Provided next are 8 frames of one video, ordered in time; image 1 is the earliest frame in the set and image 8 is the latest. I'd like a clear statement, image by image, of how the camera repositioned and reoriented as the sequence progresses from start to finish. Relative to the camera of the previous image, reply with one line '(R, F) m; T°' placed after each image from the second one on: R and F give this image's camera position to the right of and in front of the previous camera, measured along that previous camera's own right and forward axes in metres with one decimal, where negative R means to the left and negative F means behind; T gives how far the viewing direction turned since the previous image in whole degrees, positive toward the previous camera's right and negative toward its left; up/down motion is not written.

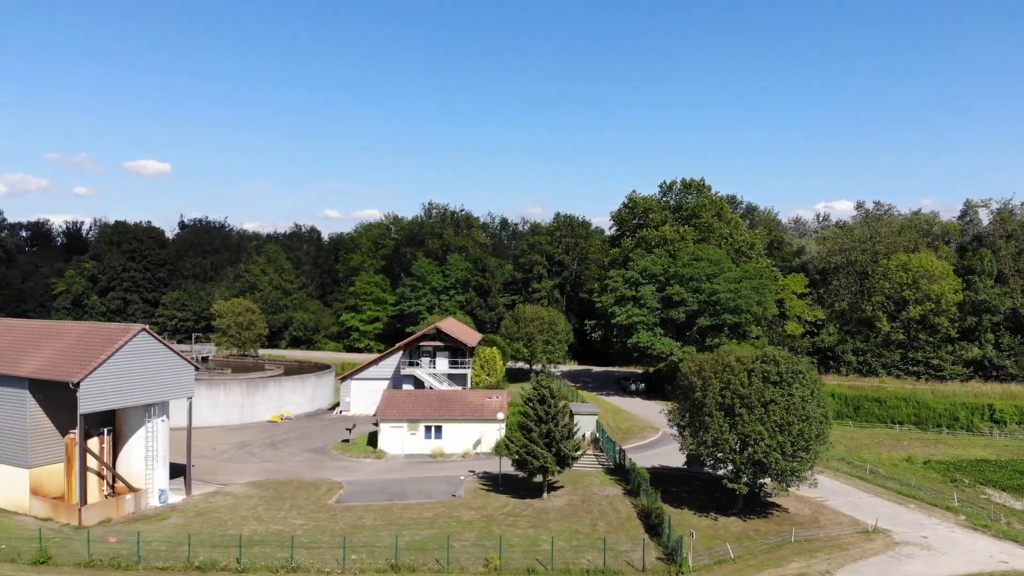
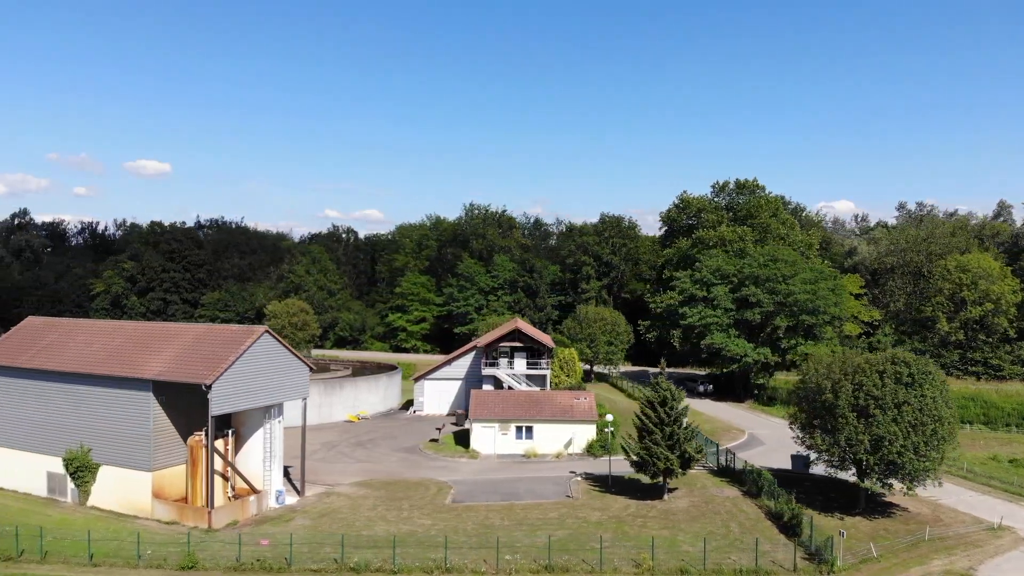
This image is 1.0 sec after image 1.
(-4.0, 0.0) m; +1°
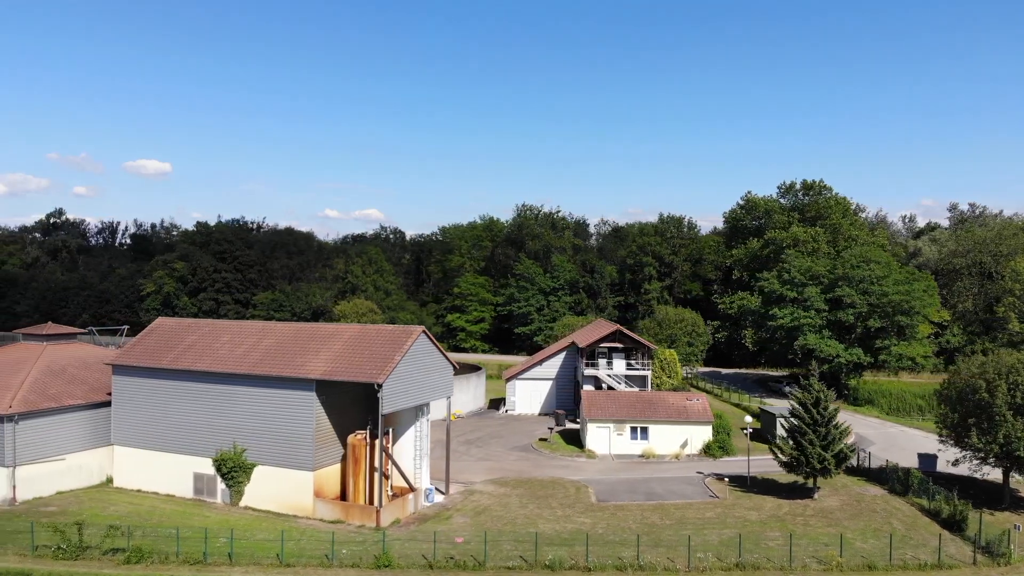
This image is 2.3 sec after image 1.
(-5.1, -0.2) m; +1°
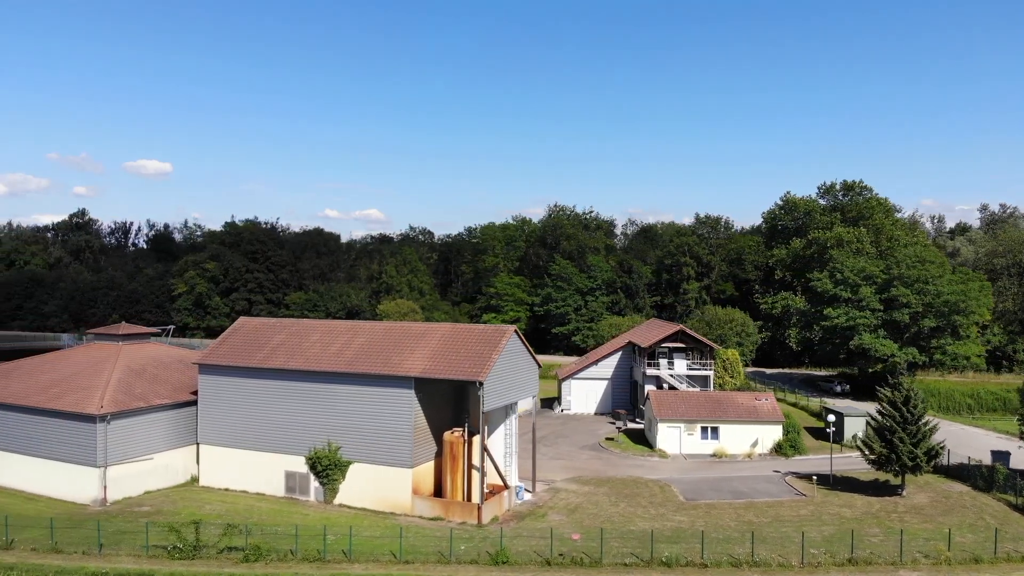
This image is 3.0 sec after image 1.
(-3.2, -0.2) m; 0°
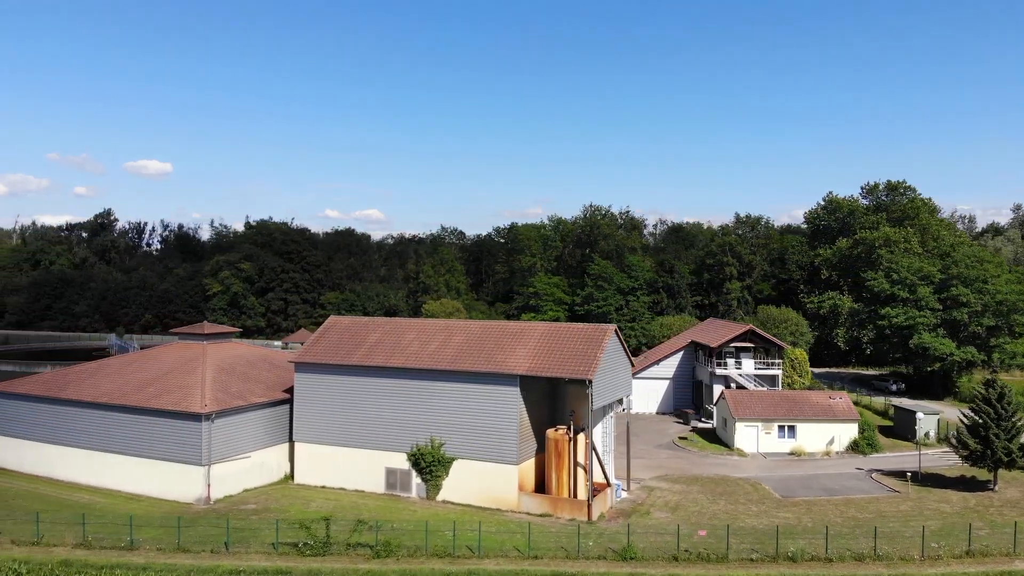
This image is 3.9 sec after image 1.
(-3.5, -0.2) m; +1°
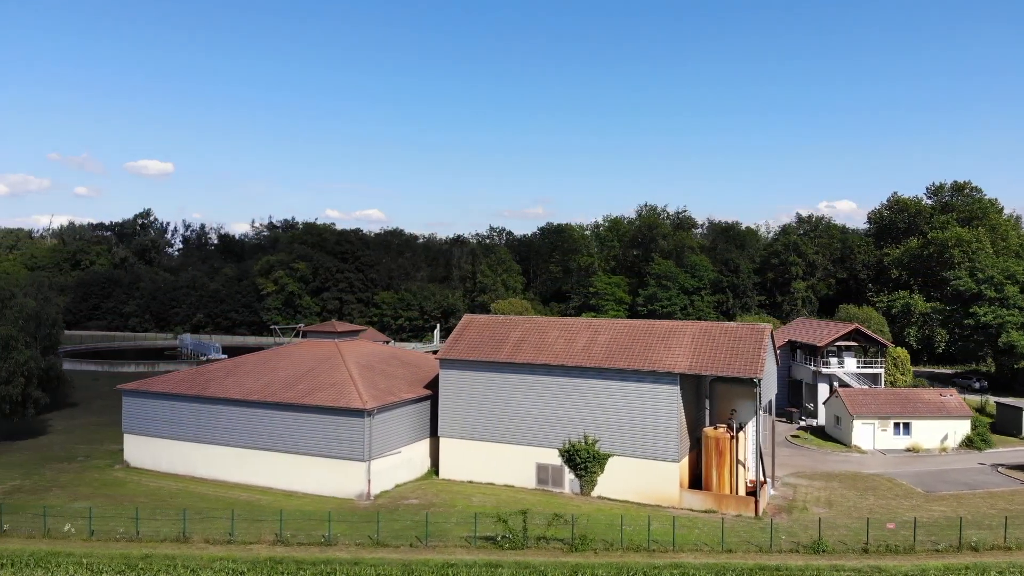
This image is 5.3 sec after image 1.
(-5.4, -0.3) m; +1°
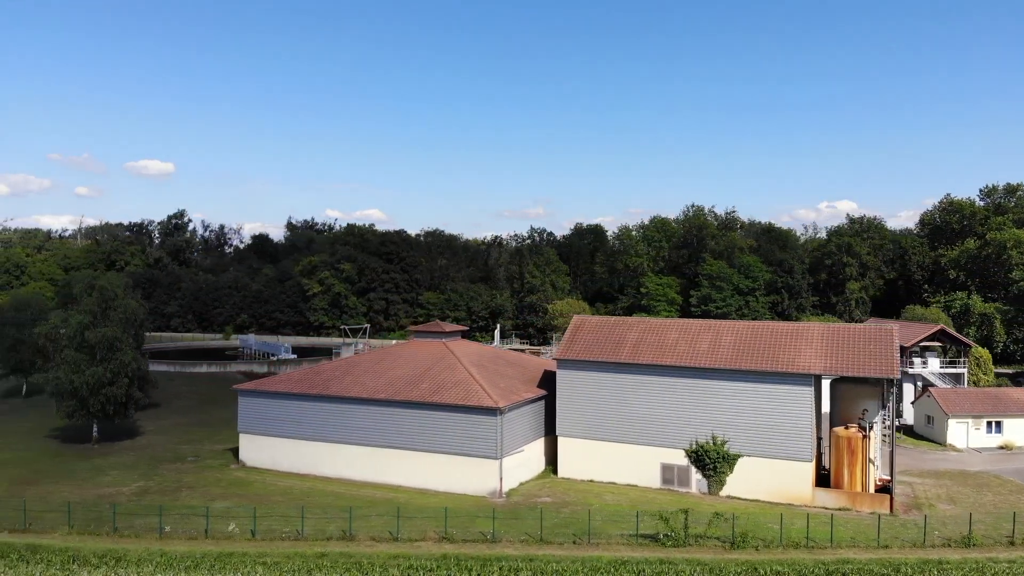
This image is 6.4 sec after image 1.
(-4.6, -0.4) m; +1°
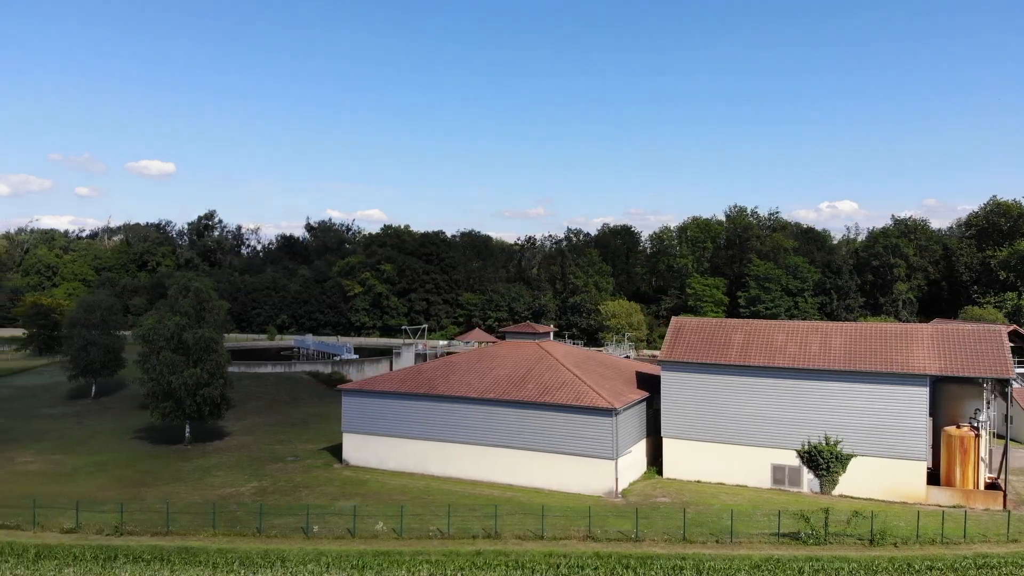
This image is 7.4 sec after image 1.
(-4.2, -0.4) m; +1°
